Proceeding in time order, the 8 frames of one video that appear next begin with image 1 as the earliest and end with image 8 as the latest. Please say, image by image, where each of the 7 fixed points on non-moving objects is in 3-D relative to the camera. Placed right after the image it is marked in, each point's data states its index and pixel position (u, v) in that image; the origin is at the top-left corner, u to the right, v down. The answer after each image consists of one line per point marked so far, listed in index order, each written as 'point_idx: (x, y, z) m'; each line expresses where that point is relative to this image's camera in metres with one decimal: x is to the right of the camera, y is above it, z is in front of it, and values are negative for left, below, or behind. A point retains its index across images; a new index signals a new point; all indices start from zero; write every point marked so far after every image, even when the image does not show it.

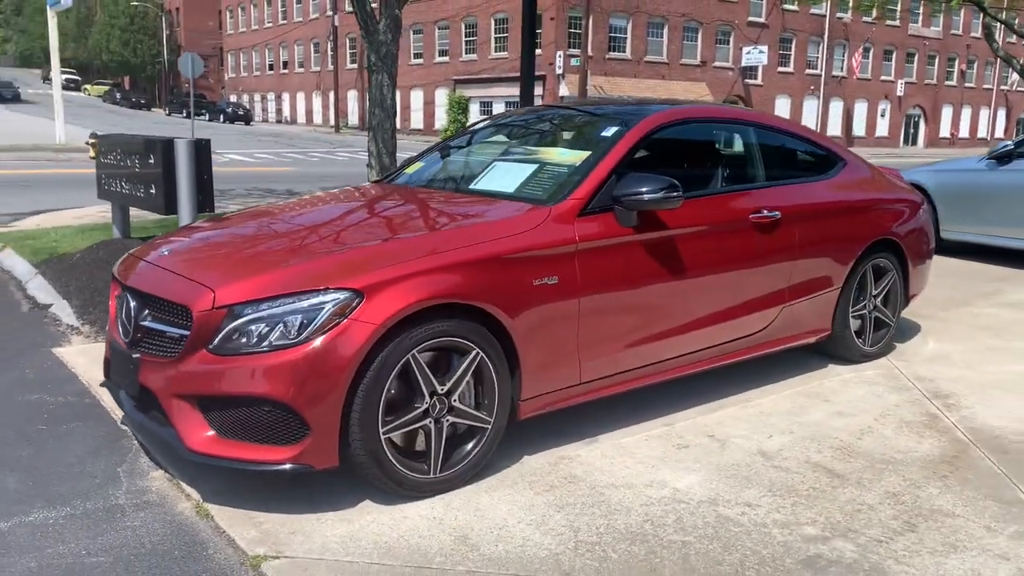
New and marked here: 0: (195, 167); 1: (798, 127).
0: (-2.2, +0.9, +6.2) m
1: (+1.6, +0.9, +5.0) m
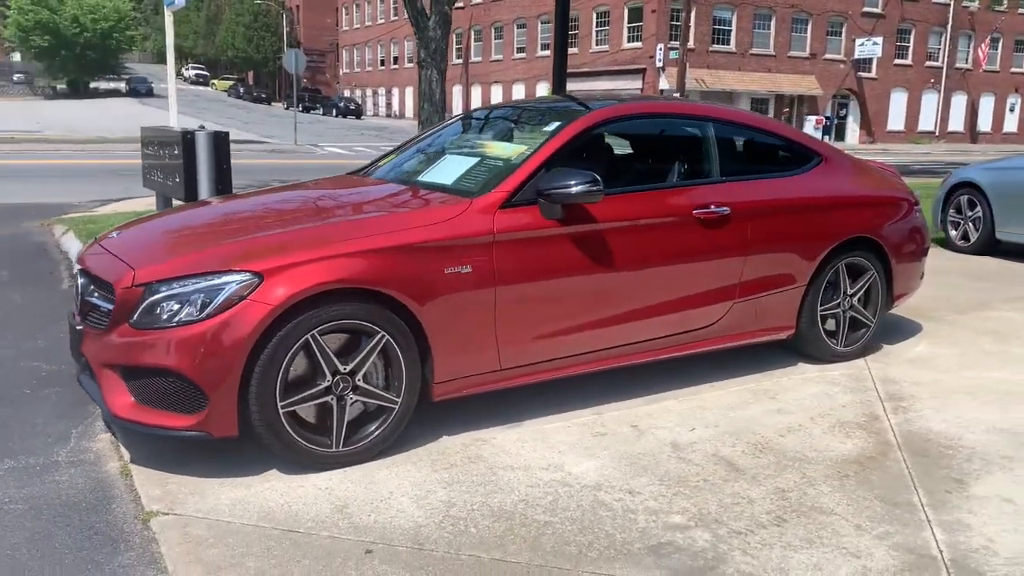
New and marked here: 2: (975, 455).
0: (-2.2, +1.0, +6.6) m
1: (+1.4, +0.9, +5.0) m
2: (+1.9, -0.7, +3.8) m
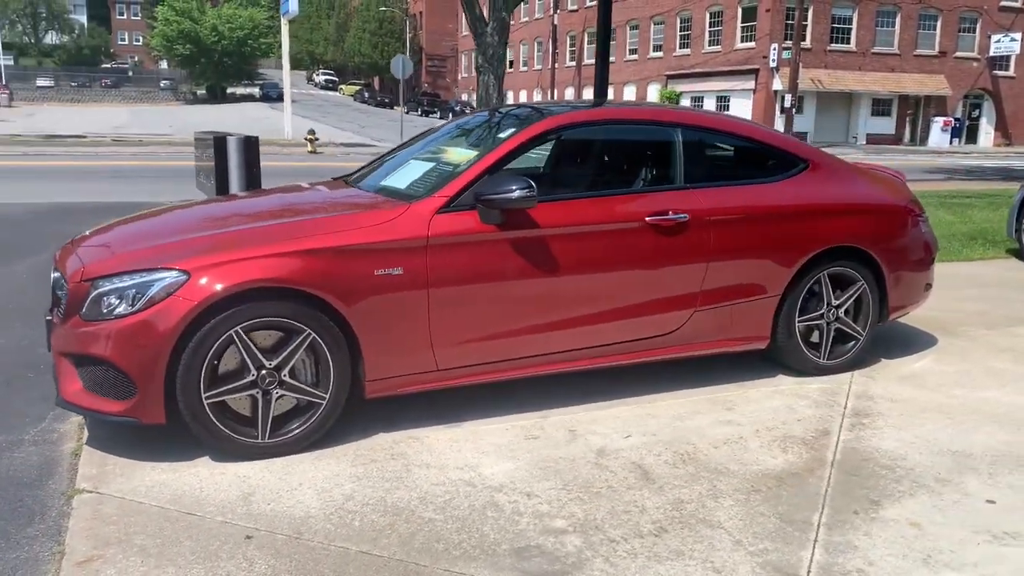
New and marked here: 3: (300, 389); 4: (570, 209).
0: (-2.1, +1.0, +7.0) m
1: (+1.3, +0.9, +4.9) m
2: (+1.6, -0.8, +3.6) m
3: (-0.9, -0.4, +3.8) m
4: (+0.3, +0.4, +4.3) m
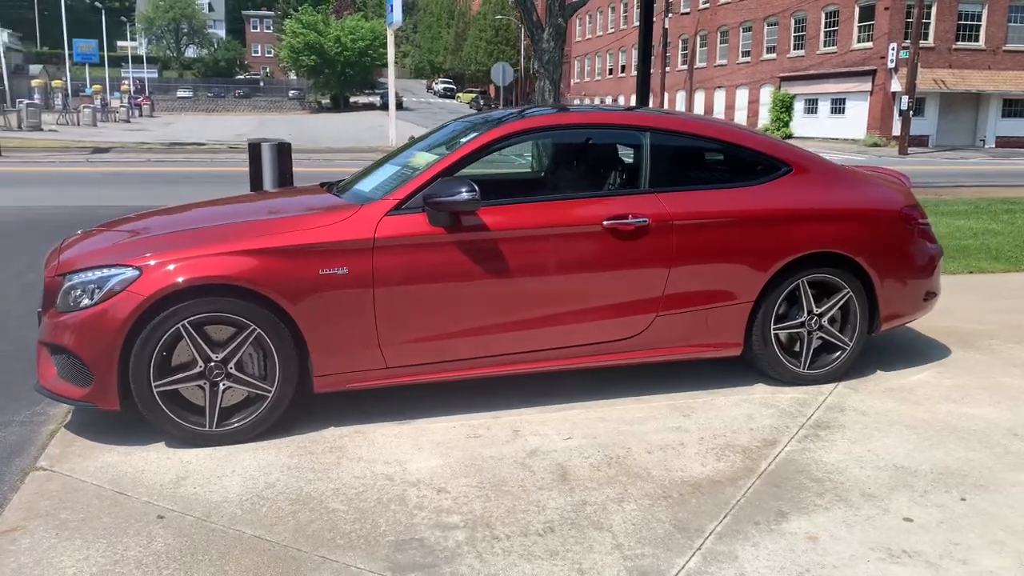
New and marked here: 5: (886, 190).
0: (-1.9, +1.0, +7.3) m
1: (+1.1, +0.8, +4.8) m
2: (+1.2, -0.8, +3.5) m
3: (-1.2, -0.4, +4.0) m
4: (0.0, +0.4, +4.3) m
5: (+2.1, +0.5, +5.0) m
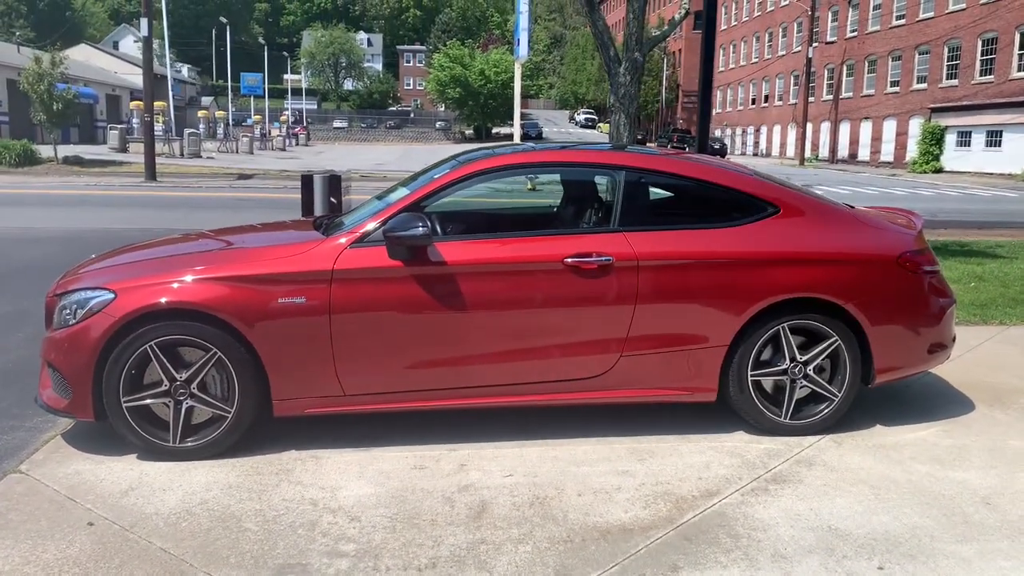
0: (-1.6, +0.8, +7.7) m
1: (+1.0, +0.6, +4.7) m
2: (+0.9, -1.0, +3.3) m
3: (-1.4, -0.5, +4.3) m
4: (-0.2, +0.2, +4.4) m
5: (+2.0, +0.3, +4.7) m
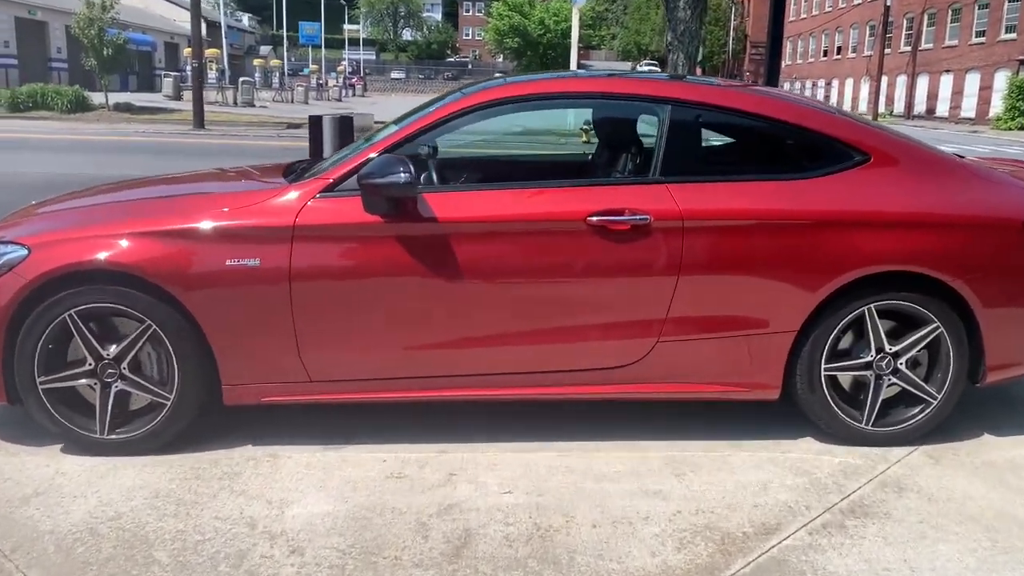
0: (-1.3, +1.1, +6.8) m
1: (+1.1, +0.8, +3.7) m
2: (+0.8, -0.9, +2.4) m
3: (-1.4, -0.4, +3.5) m
4: (-0.1, +0.3, +3.4) m
5: (+2.1, +0.4, +3.7) m
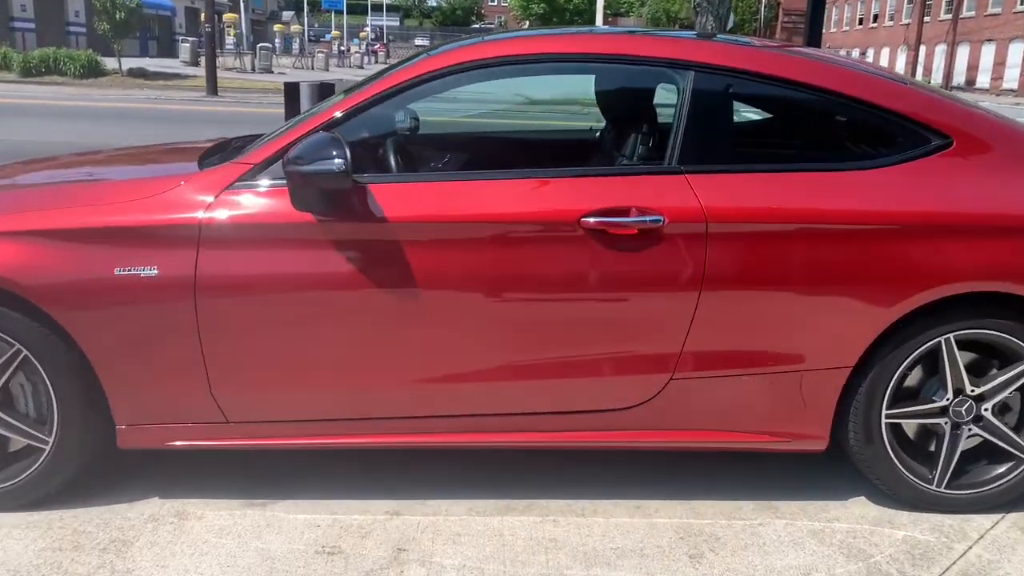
0: (-1.3, +1.2, +6.0) m
1: (+1.0, +0.7, +2.8) m
2: (+0.7, -1.0, +1.6) m
3: (-1.5, -0.4, +2.7) m
4: (-0.2, +0.3, +2.7) m
5: (+2.0, +0.3, +2.8) m
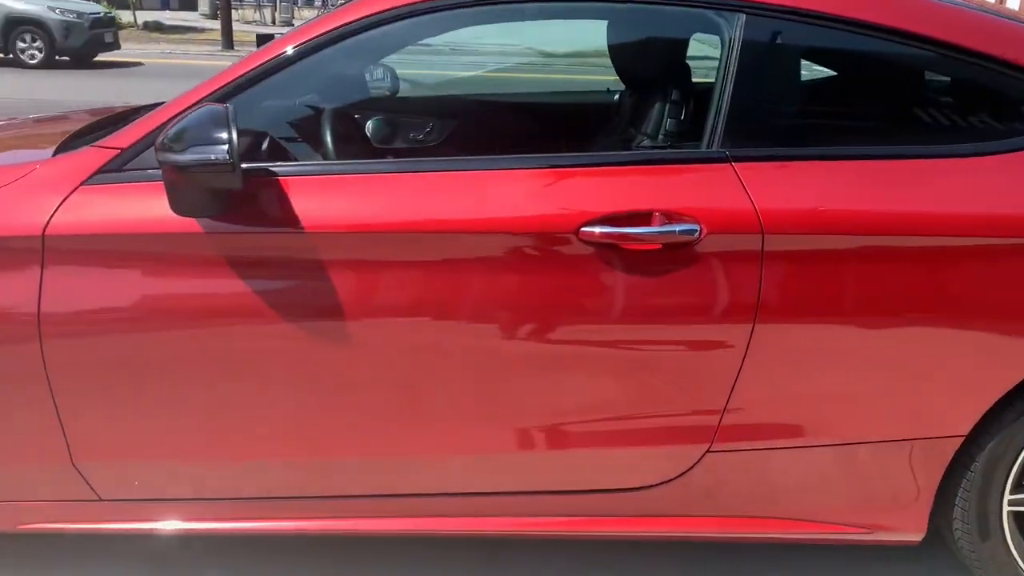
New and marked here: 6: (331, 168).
0: (-1.2, +1.3, +5.2) m
1: (+1.0, +0.6, +2.0) m
2: (+0.6, -1.1, +0.9) m
3: (-1.6, -0.5, +2.0) m
4: (-0.3, +0.2, +1.9) m
5: (+1.9, +0.2, +2.0) m
6: (-0.4, +0.3, +1.9) m
